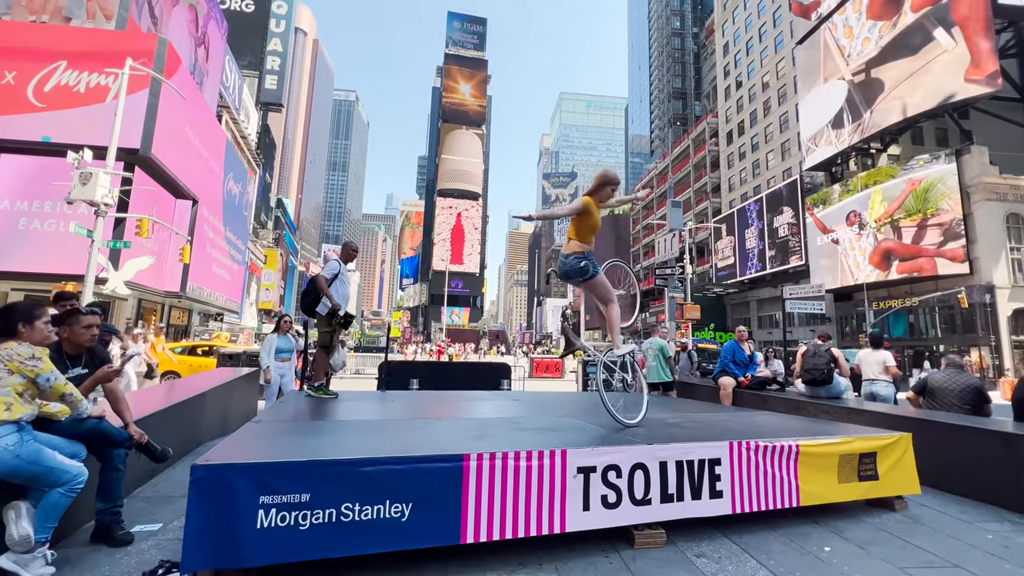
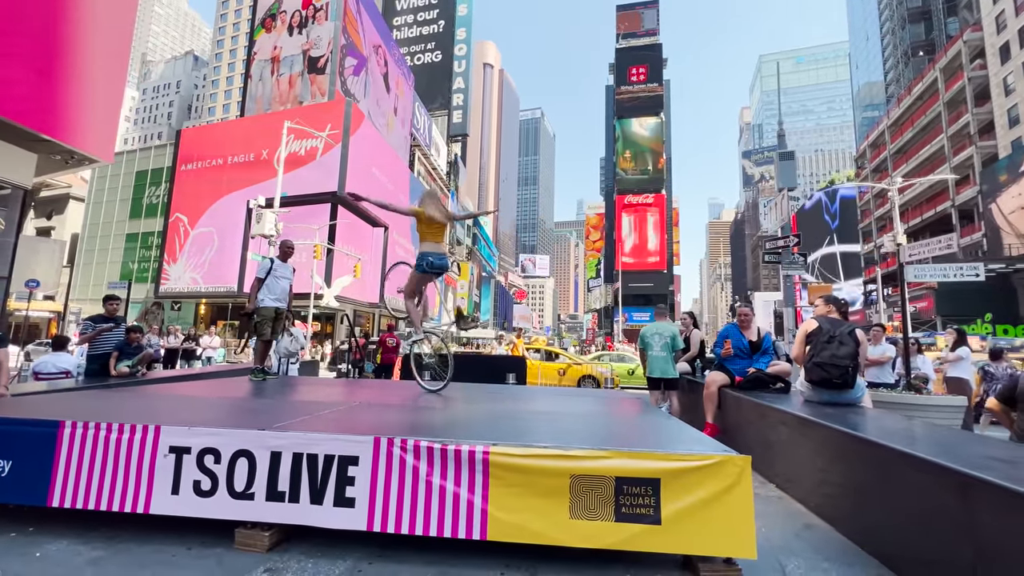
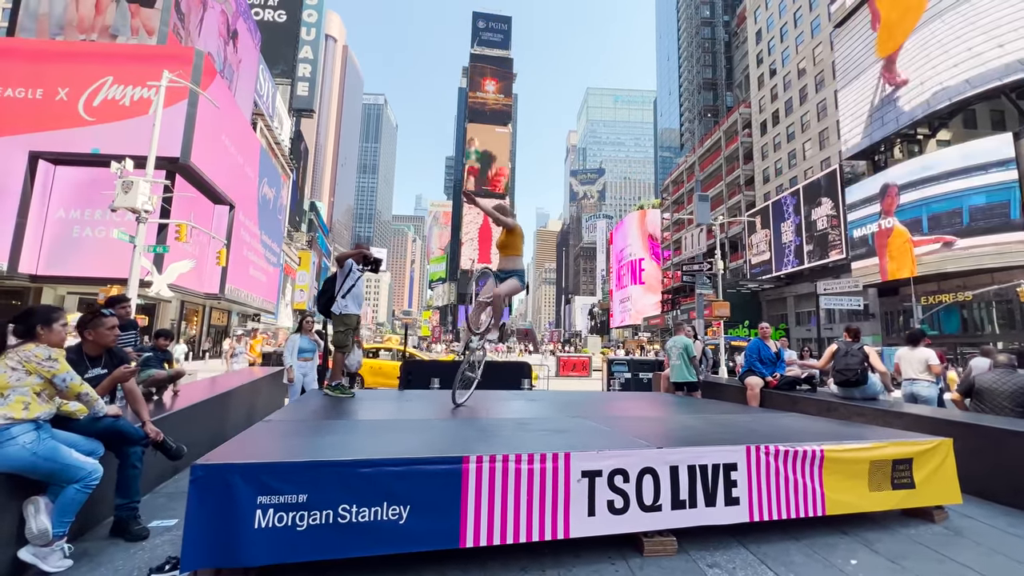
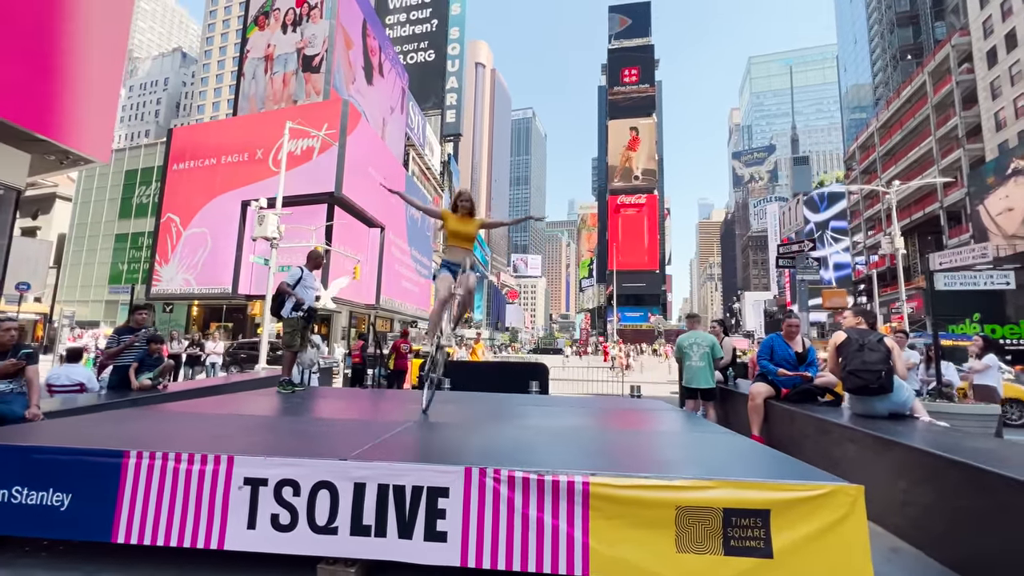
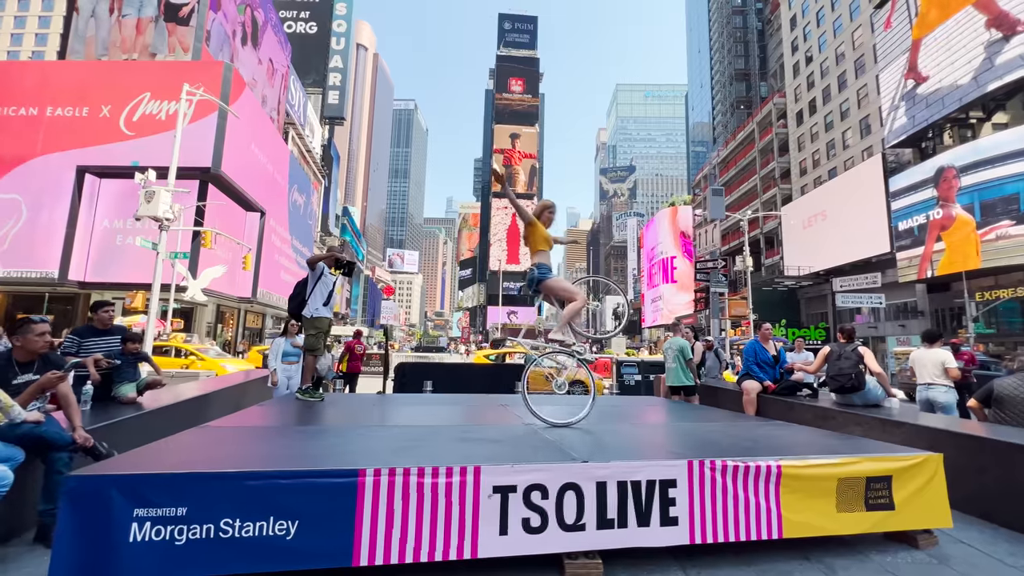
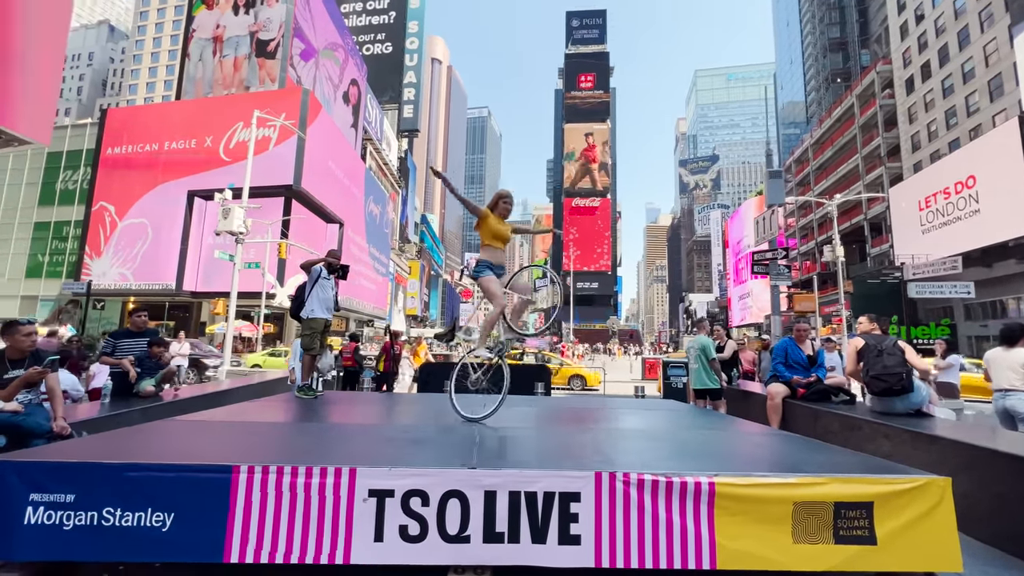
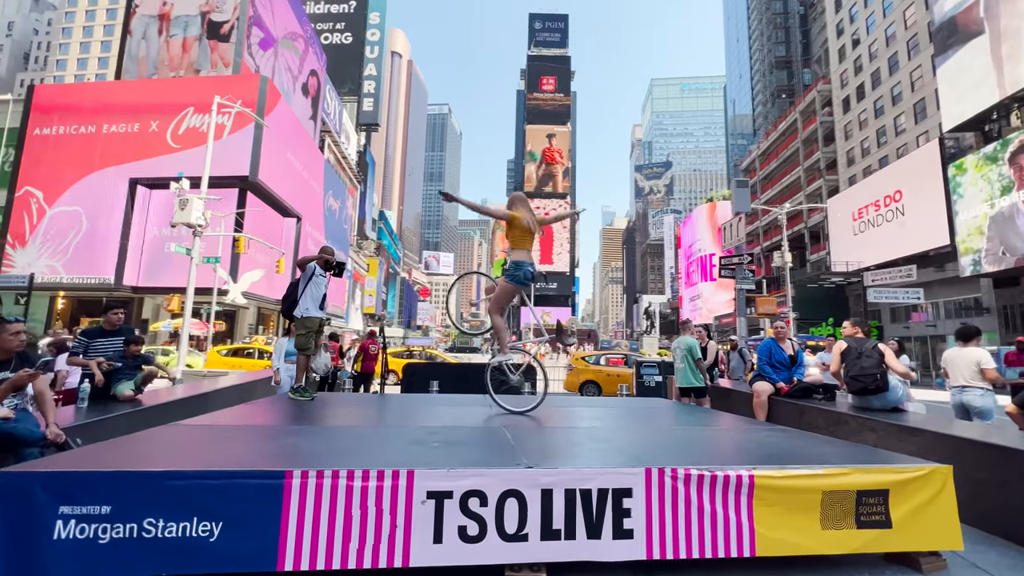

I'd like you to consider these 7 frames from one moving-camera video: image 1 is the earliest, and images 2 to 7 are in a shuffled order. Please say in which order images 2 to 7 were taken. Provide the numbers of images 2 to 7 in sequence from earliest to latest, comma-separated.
3, 5, 7, 6, 4, 2
